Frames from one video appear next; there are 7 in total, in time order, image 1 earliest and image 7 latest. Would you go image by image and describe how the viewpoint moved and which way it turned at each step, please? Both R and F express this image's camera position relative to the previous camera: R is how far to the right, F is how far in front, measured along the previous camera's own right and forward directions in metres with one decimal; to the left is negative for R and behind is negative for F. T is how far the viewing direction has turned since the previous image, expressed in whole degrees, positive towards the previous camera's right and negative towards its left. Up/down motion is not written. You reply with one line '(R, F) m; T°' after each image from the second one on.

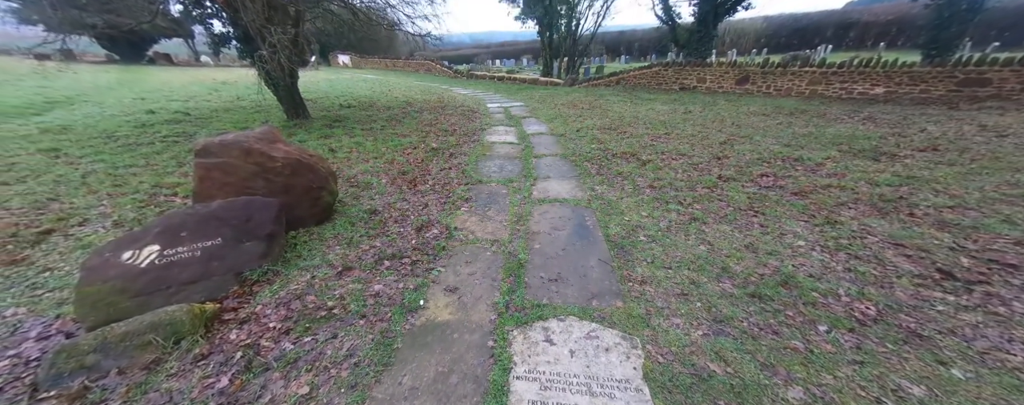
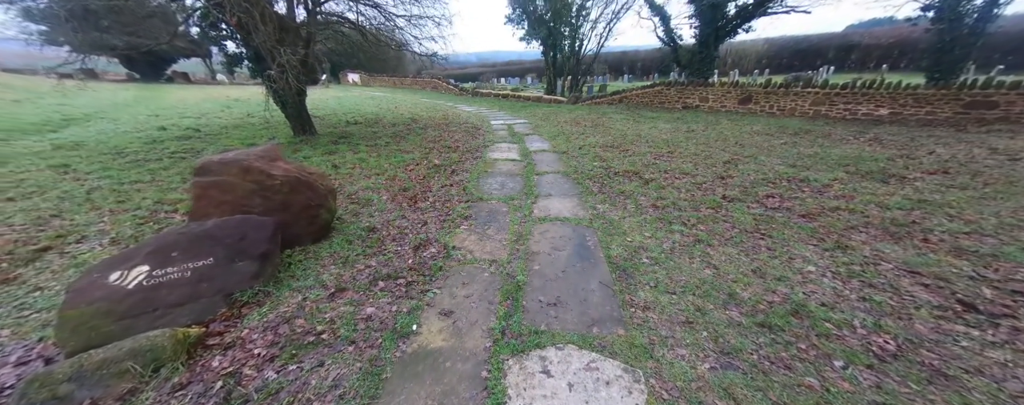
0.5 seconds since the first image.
(0.0, 0.0) m; -1°
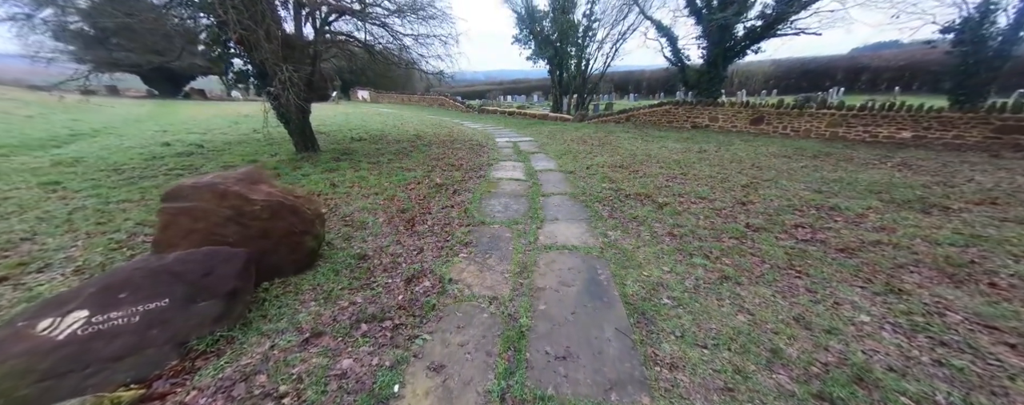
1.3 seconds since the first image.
(0.0, +0.2) m; -1°
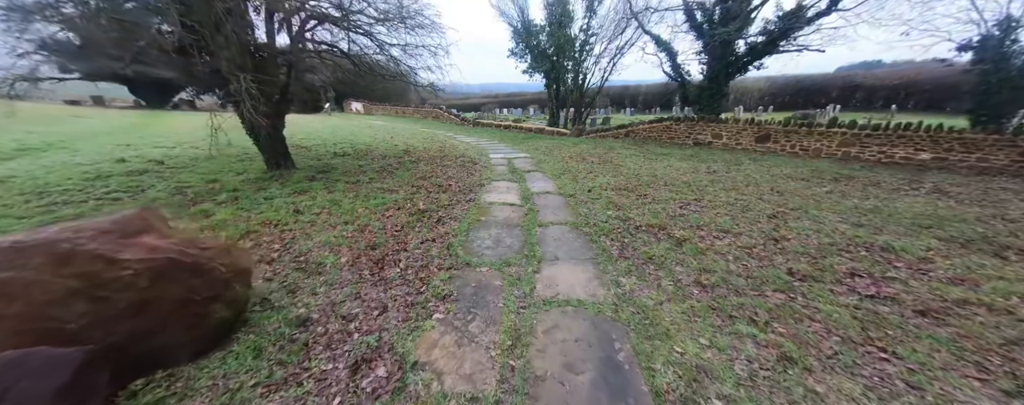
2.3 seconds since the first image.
(0.0, +0.5) m; +1°
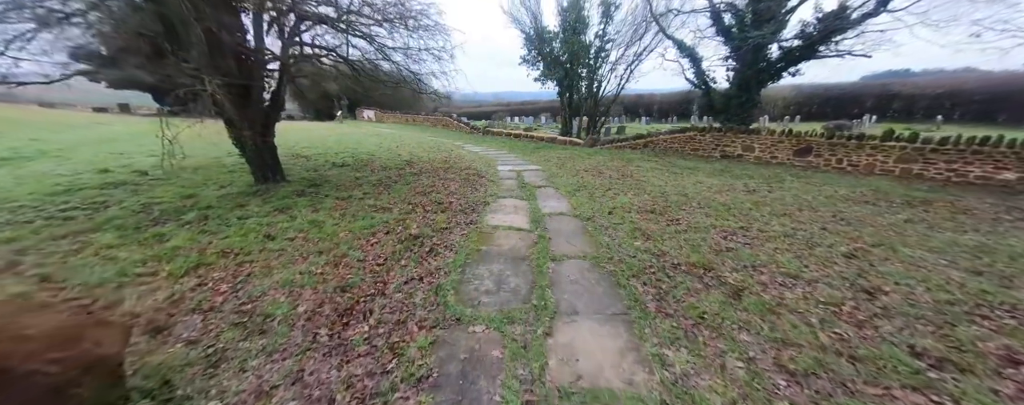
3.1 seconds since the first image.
(0.0, +0.5) m; -2°
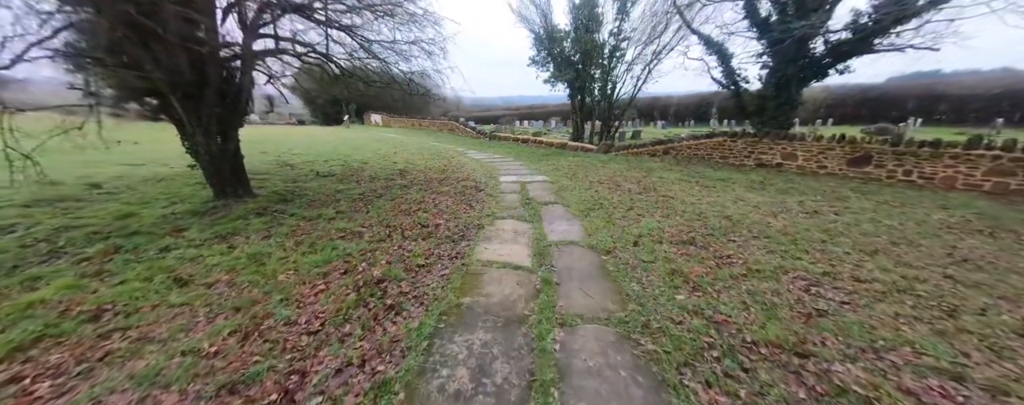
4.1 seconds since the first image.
(+0.1, +0.8) m; -2°
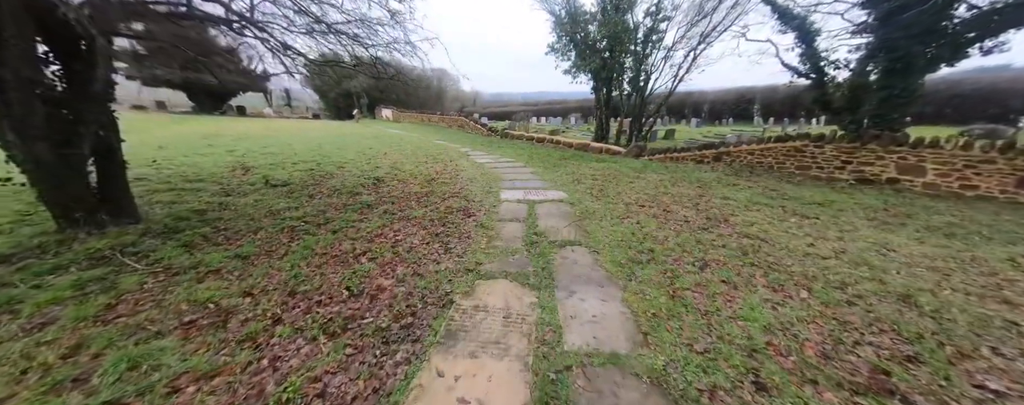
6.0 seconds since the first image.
(+0.2, +1.5) m; -3°
